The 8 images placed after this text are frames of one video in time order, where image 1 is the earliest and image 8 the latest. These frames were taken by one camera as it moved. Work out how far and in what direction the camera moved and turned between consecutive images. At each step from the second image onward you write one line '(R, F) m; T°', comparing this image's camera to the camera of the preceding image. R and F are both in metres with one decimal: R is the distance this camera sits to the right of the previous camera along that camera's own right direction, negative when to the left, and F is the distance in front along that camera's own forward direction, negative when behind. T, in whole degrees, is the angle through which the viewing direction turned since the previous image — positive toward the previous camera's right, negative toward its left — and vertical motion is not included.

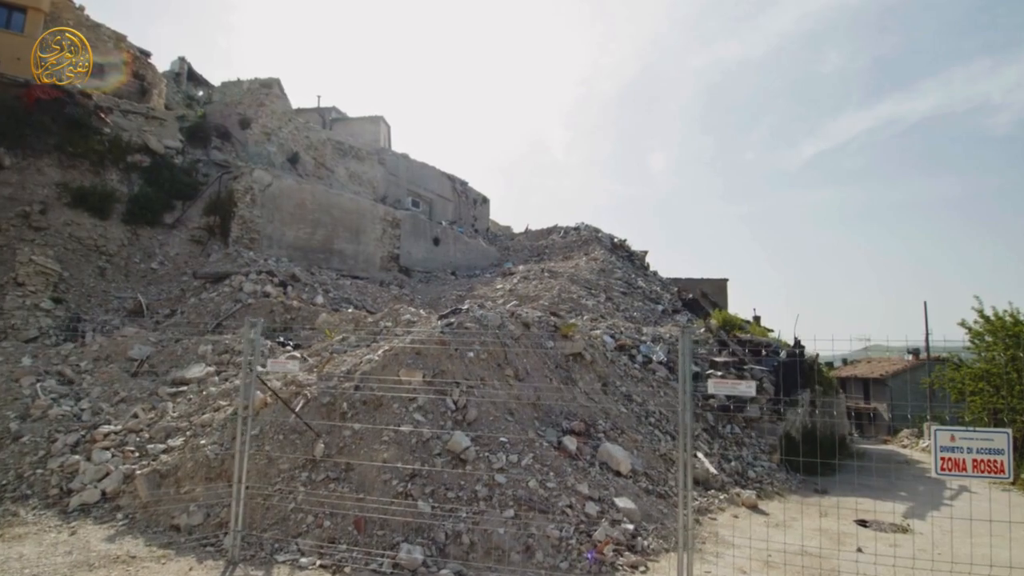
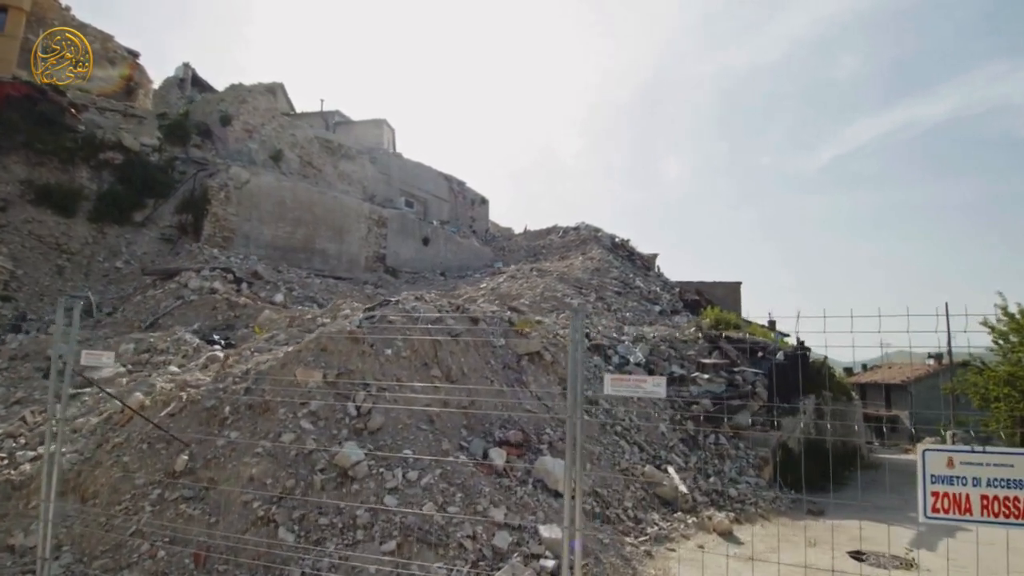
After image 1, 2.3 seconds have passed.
(+1.1, +1.1) m; -2°
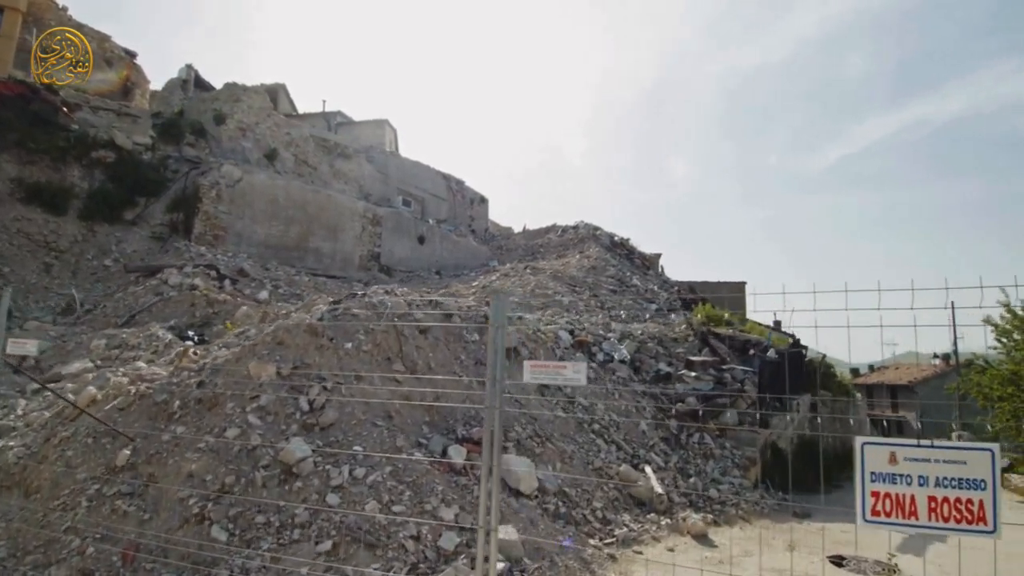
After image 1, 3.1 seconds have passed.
(+0.5, +0.2) m; -1°
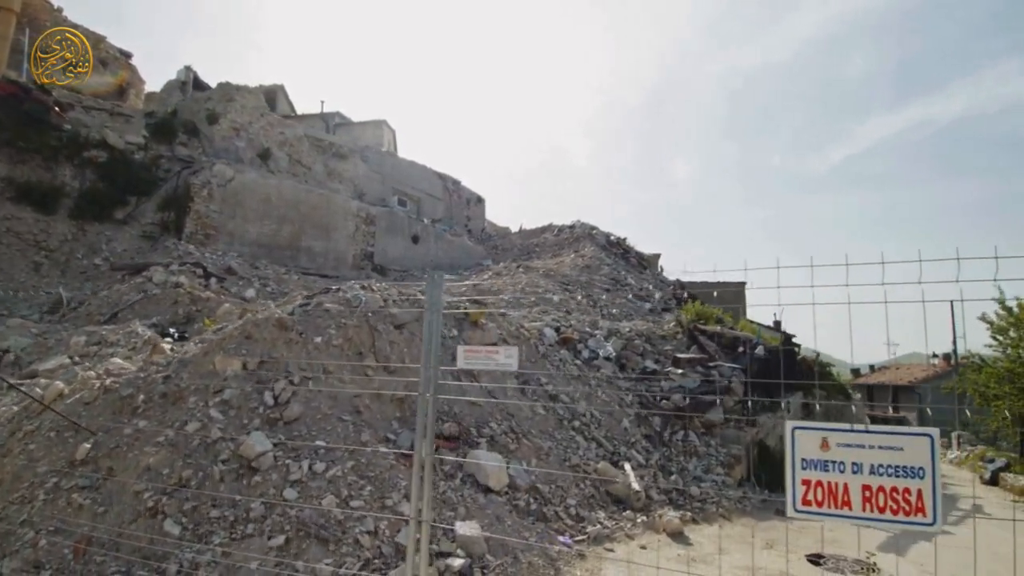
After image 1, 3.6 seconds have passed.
(+0.3, +0.1) m; 0°
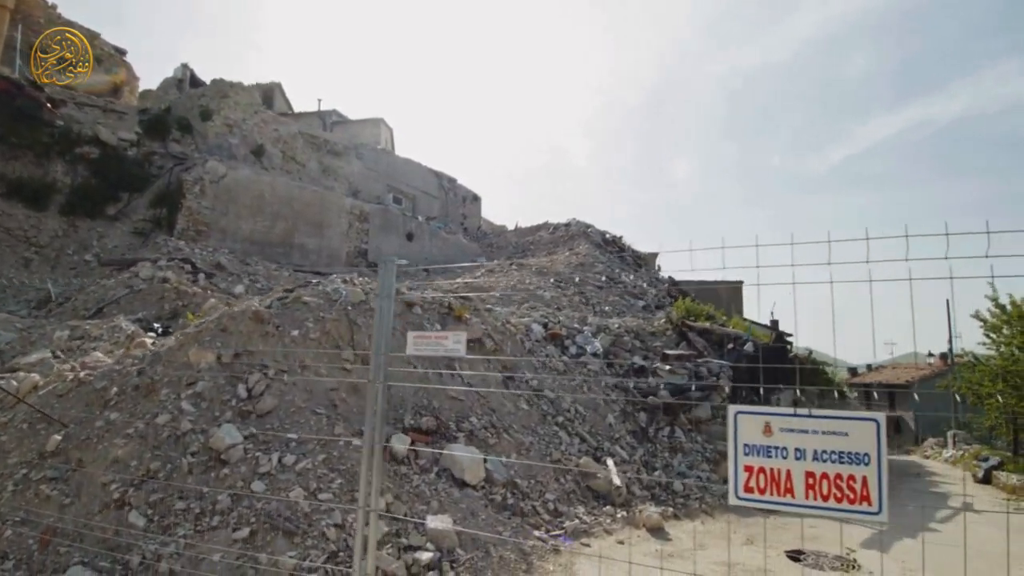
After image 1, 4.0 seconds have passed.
(+0.2, +0.1) m; 0°
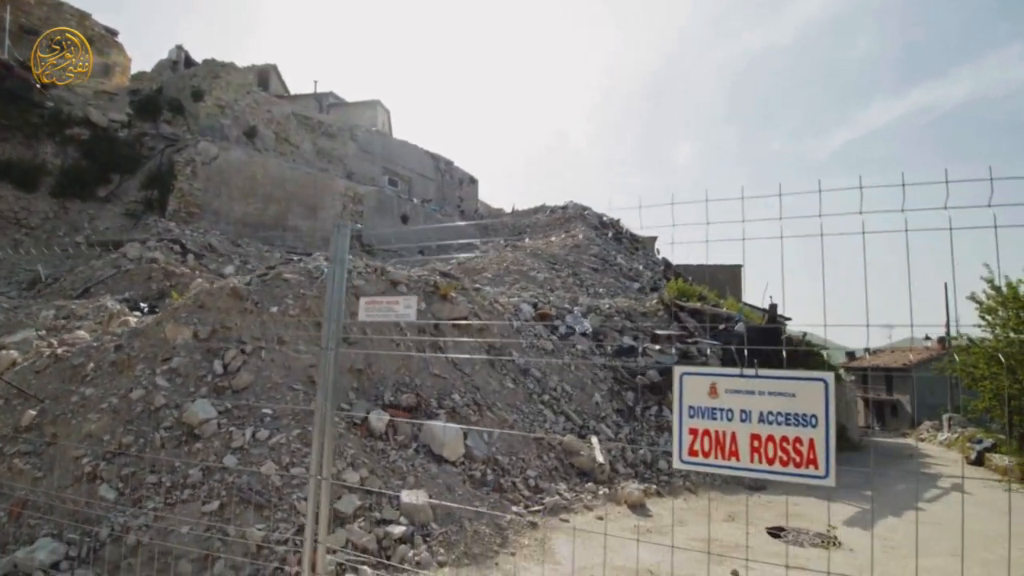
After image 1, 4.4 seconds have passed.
(+0.2, +0.1) m; 0°
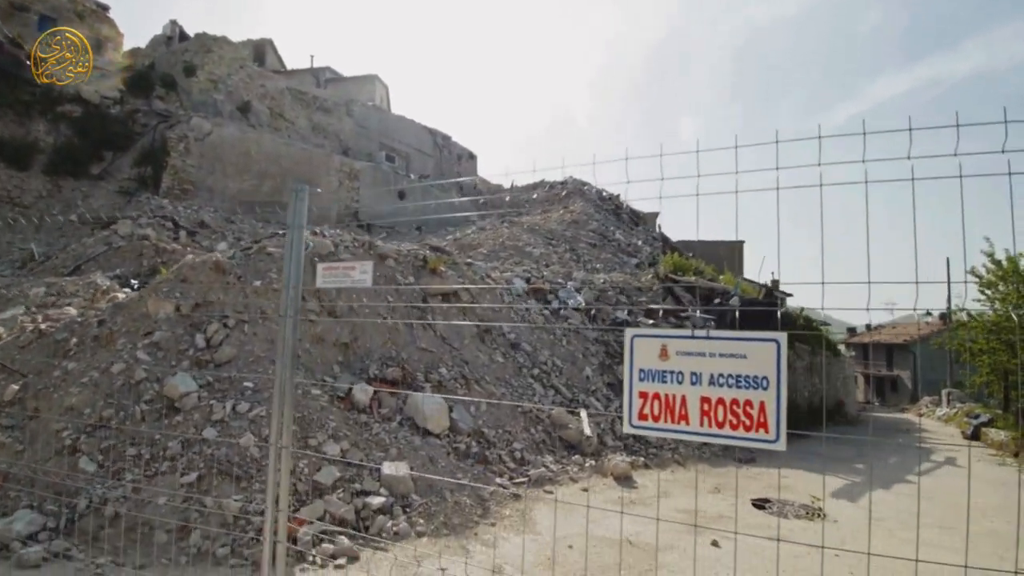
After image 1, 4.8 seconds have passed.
(+0.2, +0.1) m; 0°
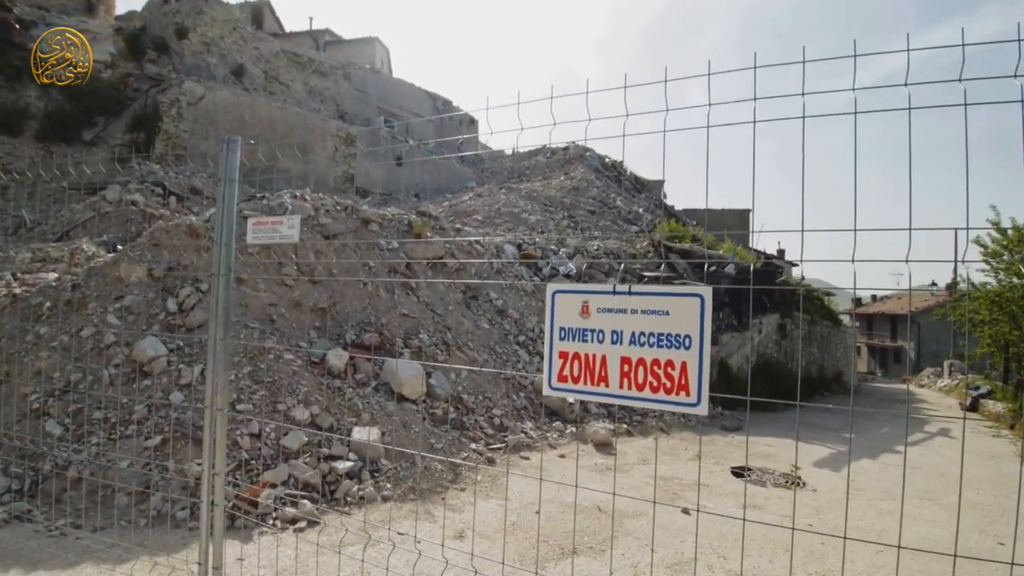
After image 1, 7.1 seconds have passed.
(+0.3, +0.1) m; -1°
